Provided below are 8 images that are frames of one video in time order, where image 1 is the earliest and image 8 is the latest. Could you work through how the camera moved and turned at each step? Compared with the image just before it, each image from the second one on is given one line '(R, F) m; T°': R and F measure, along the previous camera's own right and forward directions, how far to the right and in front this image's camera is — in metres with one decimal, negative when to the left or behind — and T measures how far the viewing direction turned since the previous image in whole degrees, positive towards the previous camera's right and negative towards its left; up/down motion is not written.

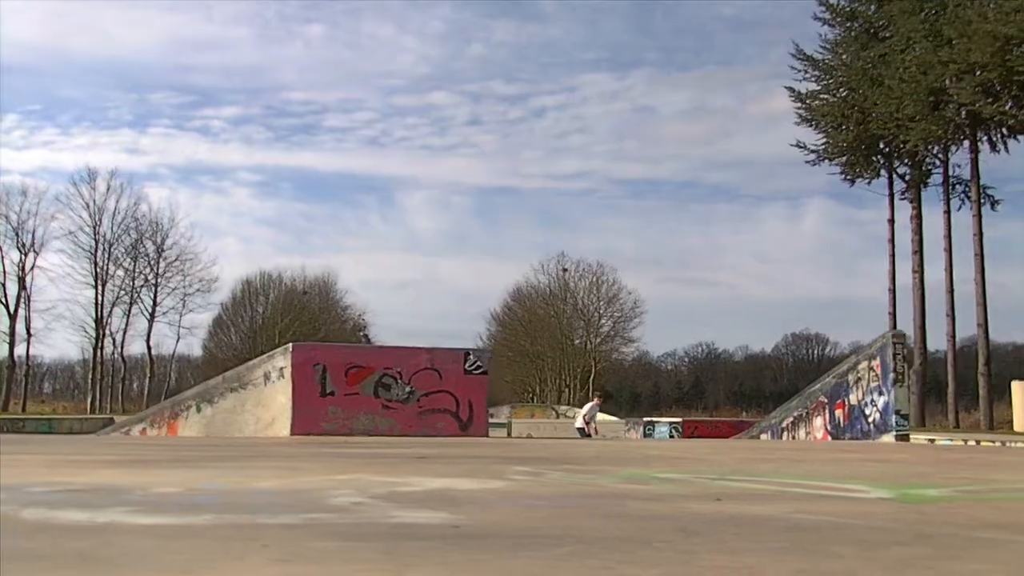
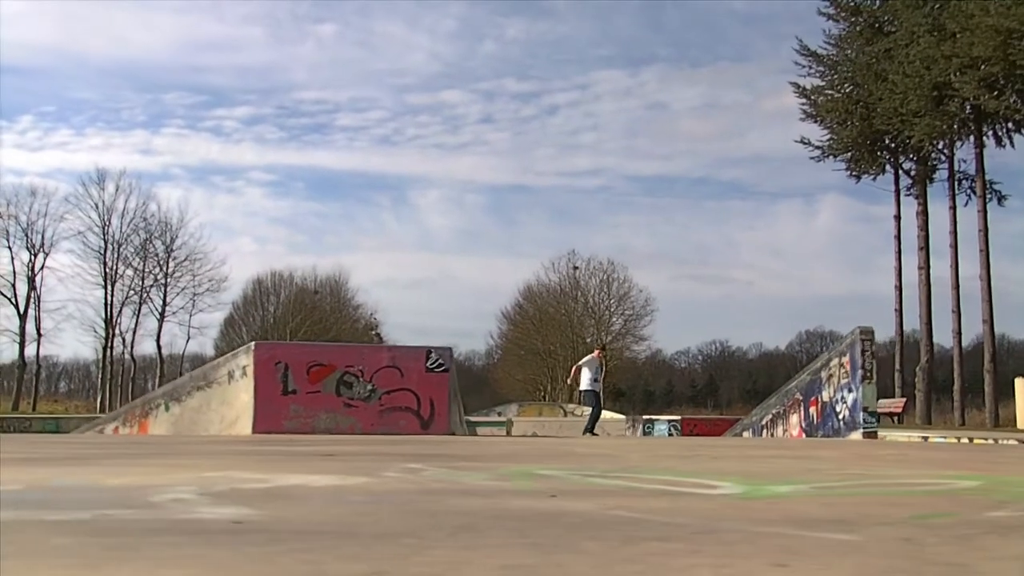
(+0.6, 0.0) m; -1°
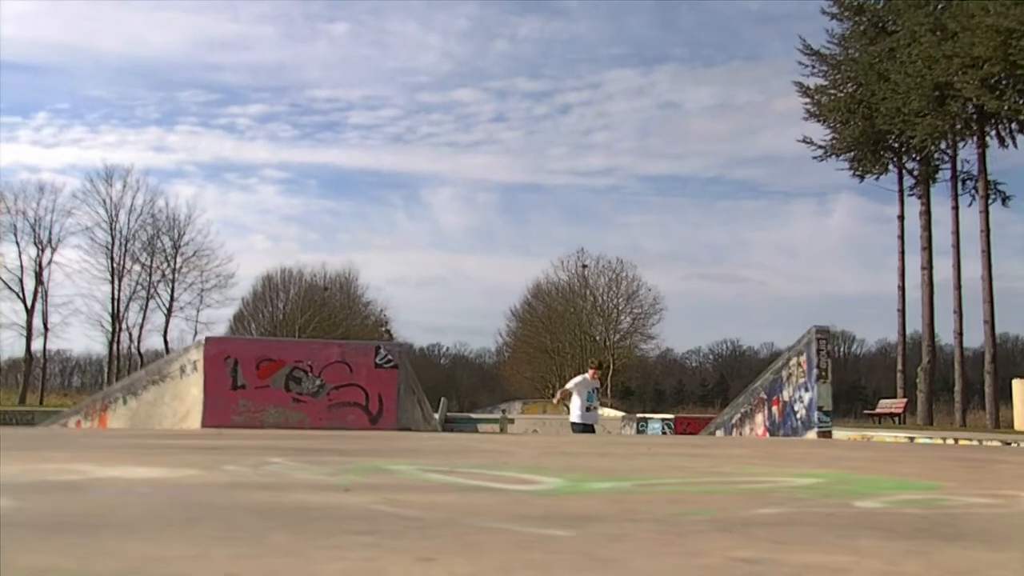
(+0.7, 0.0) m; 0°
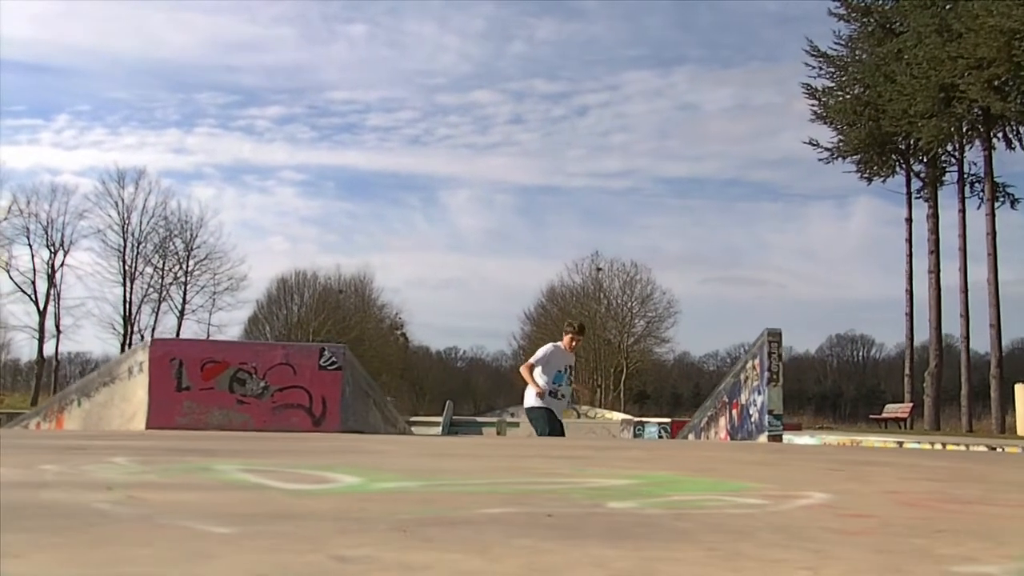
(+0.8, 0.0) m; -1°
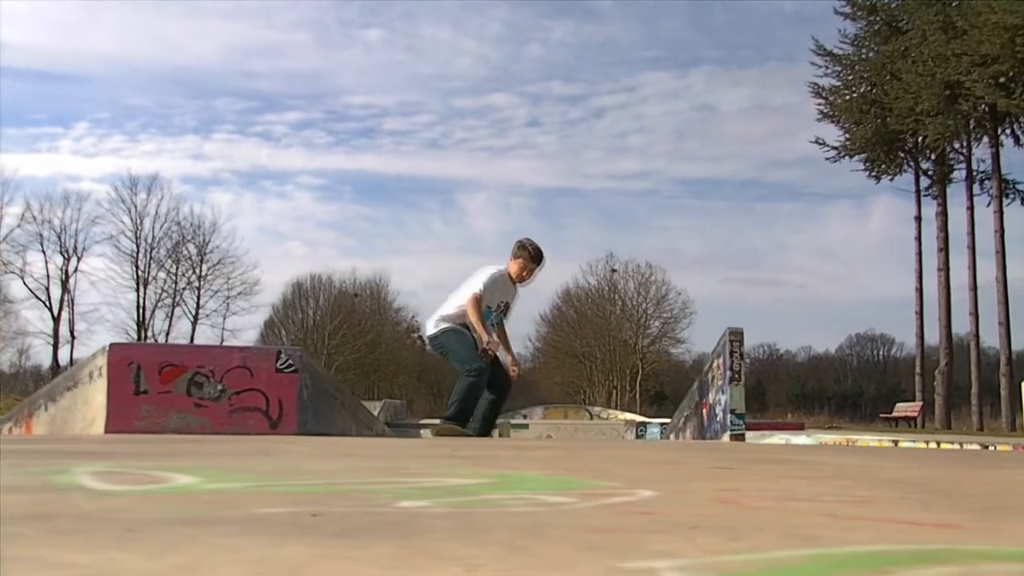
(+0.7, 0.0) m; -1°
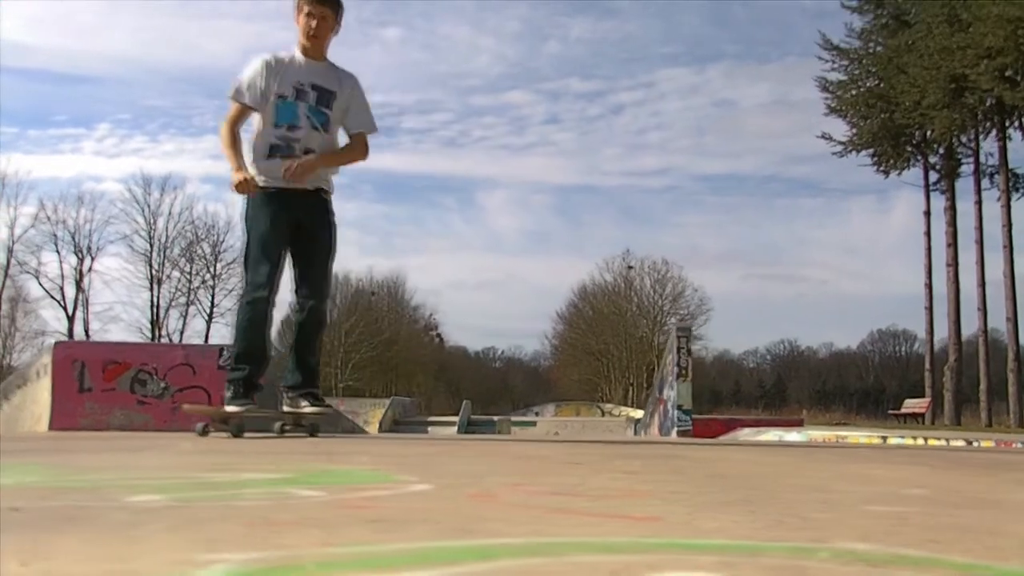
(+0.9, 0.0) m; -1°
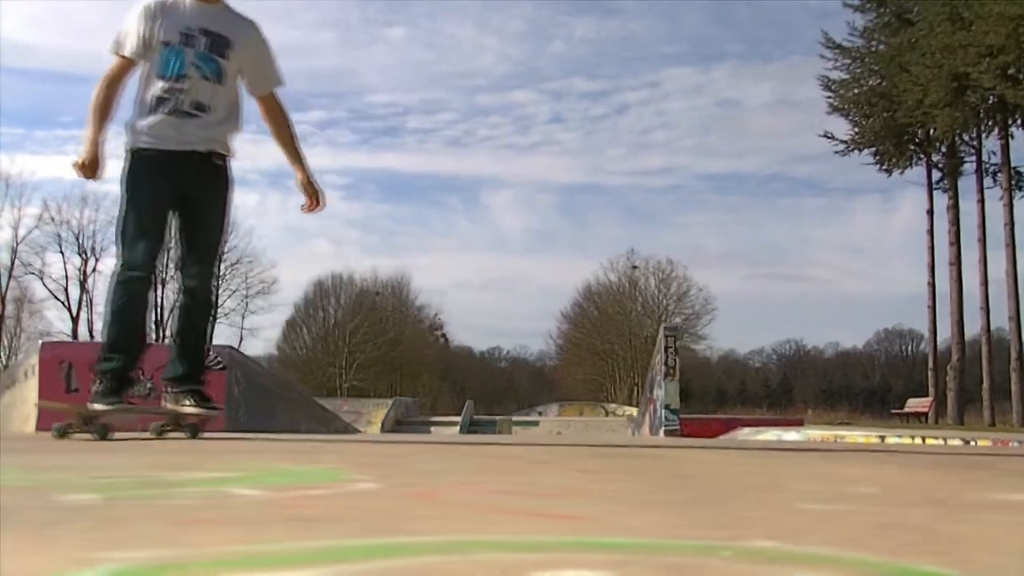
(+0.2, 0.0) m; 0°
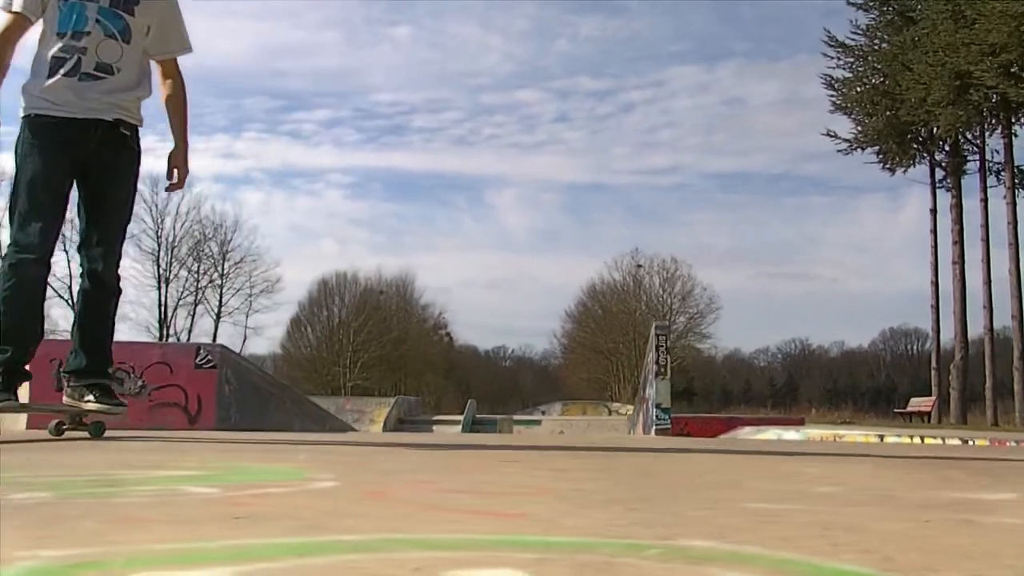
(+0.2, 0.0) m; 0°
